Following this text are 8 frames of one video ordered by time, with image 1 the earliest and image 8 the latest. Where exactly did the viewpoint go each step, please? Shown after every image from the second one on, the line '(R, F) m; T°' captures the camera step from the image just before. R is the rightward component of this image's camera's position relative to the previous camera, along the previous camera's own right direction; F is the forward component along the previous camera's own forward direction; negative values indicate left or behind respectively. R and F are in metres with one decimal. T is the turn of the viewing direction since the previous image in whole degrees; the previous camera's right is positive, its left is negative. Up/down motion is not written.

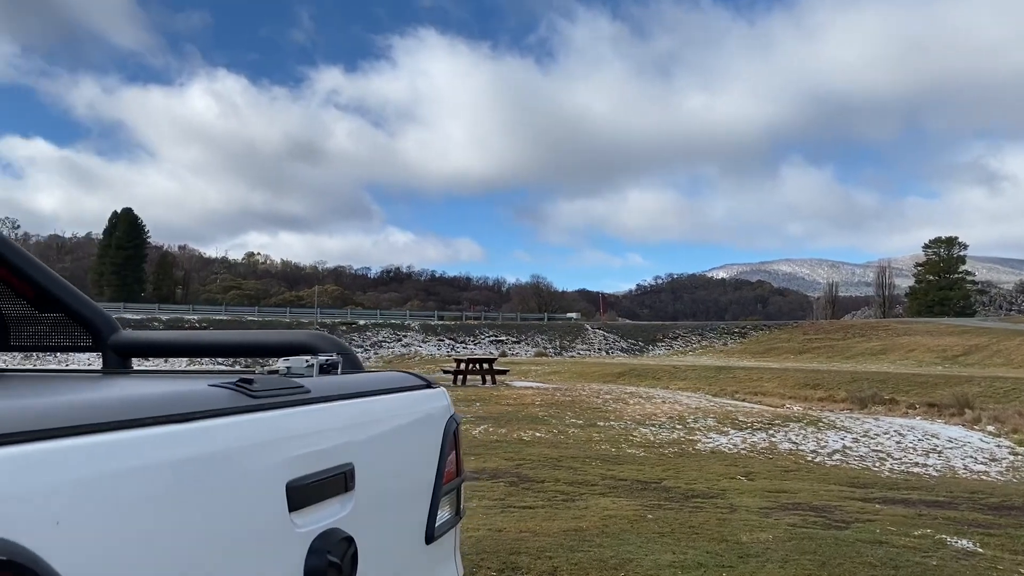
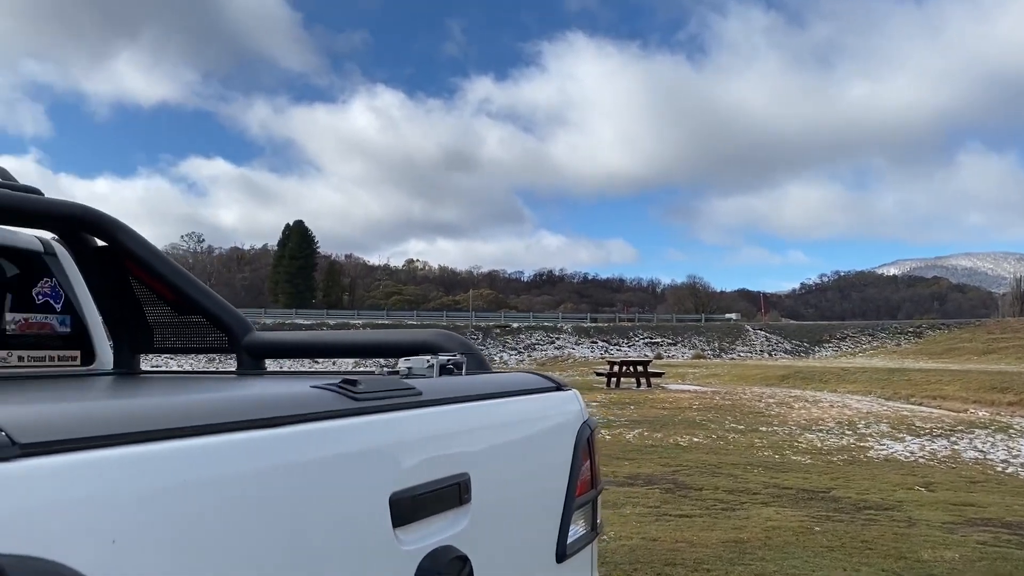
(0.0, +0.2) m; -10°
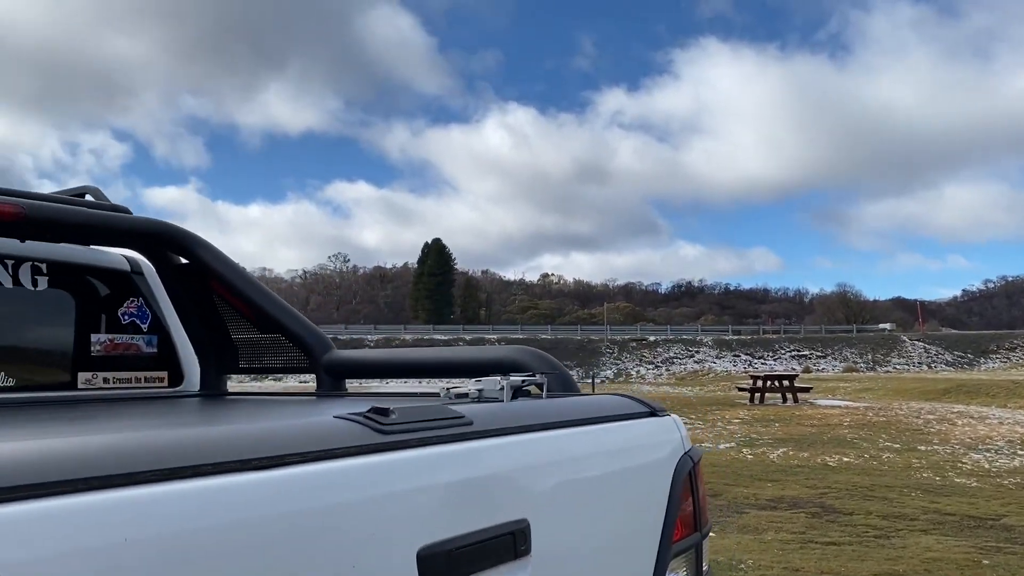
(+0.1, +0.3) m; -9°
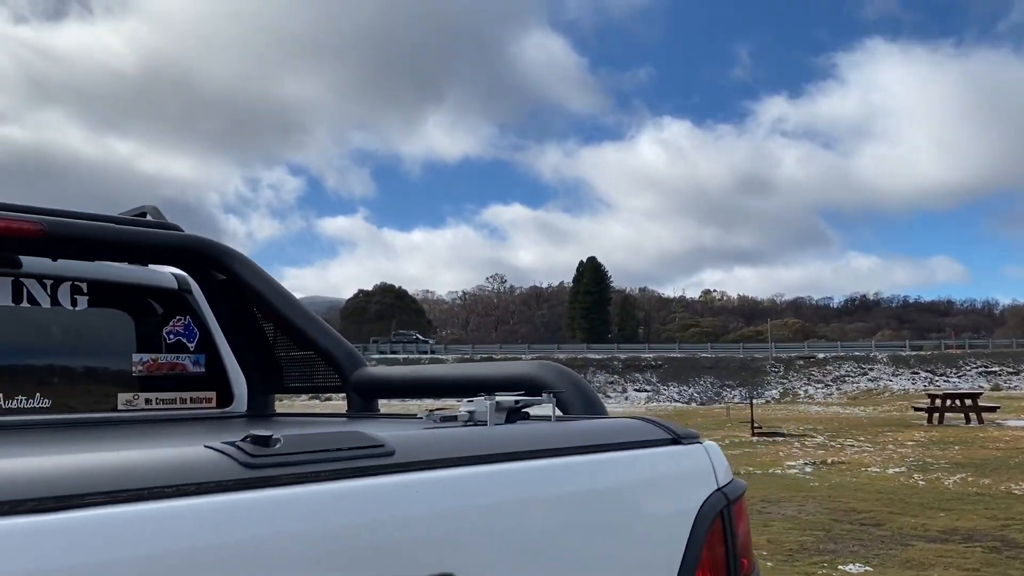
(+0.3, +0.3) m; -10°
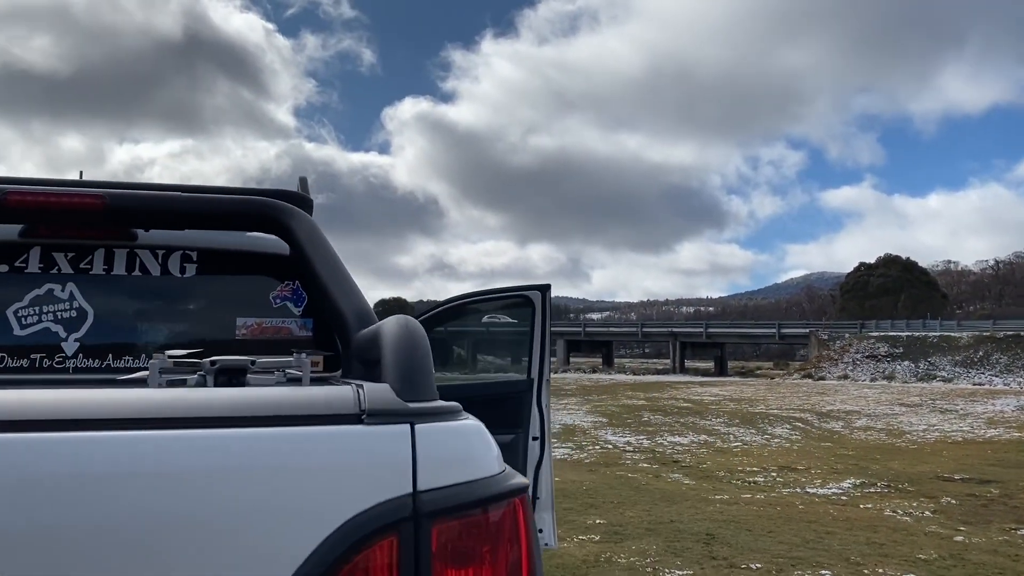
(+1.1, +0.8) m; -31°
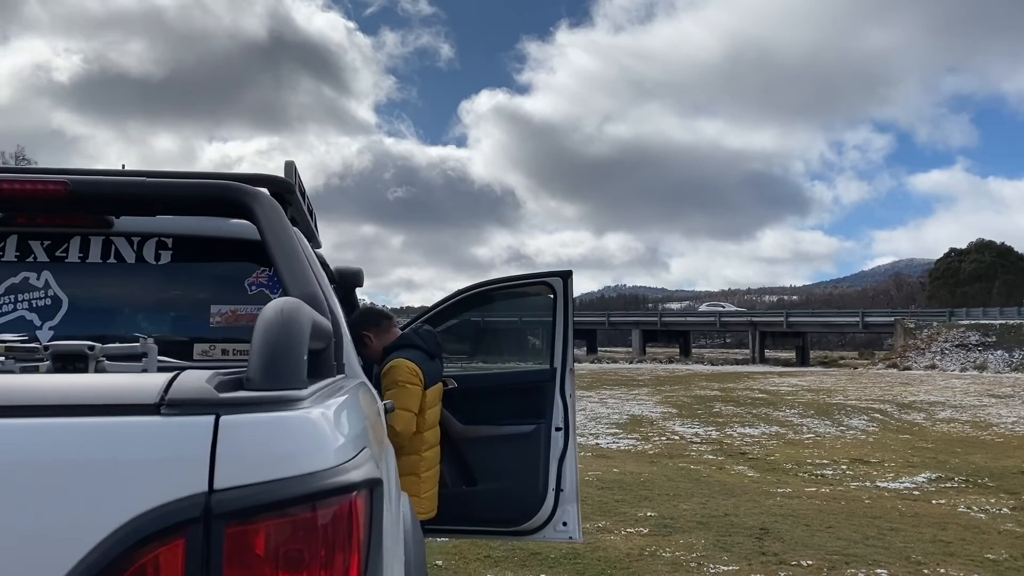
(+0.3, +0.2) m; -5°
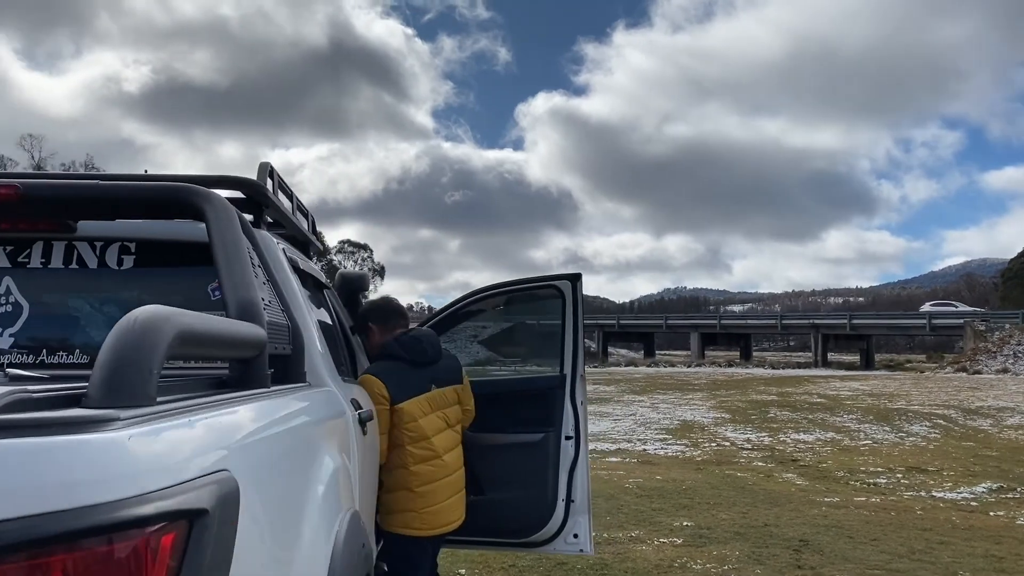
(+0.3, +0.2) m; -4°
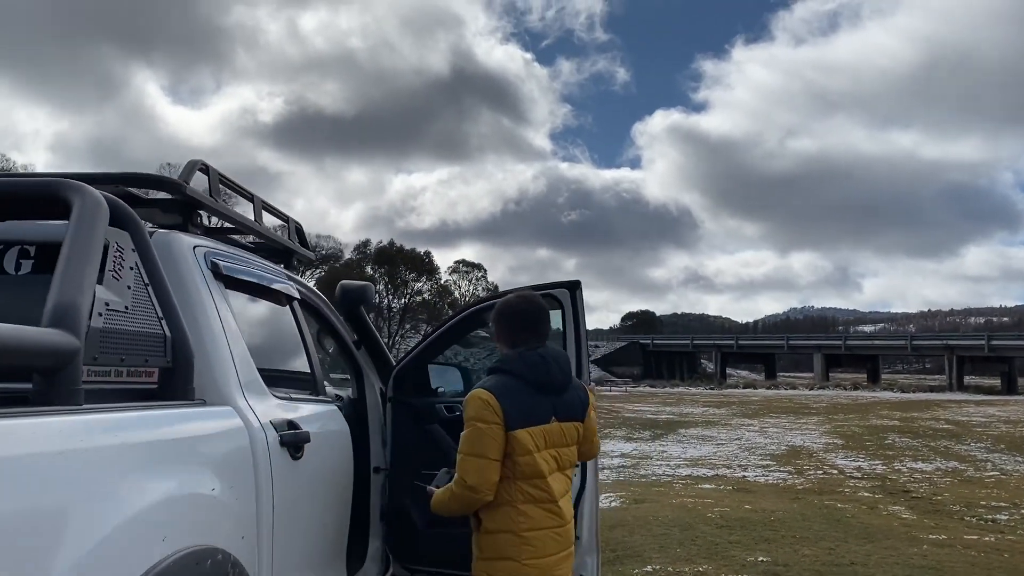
(+0.5, +0.4) m; -8°
